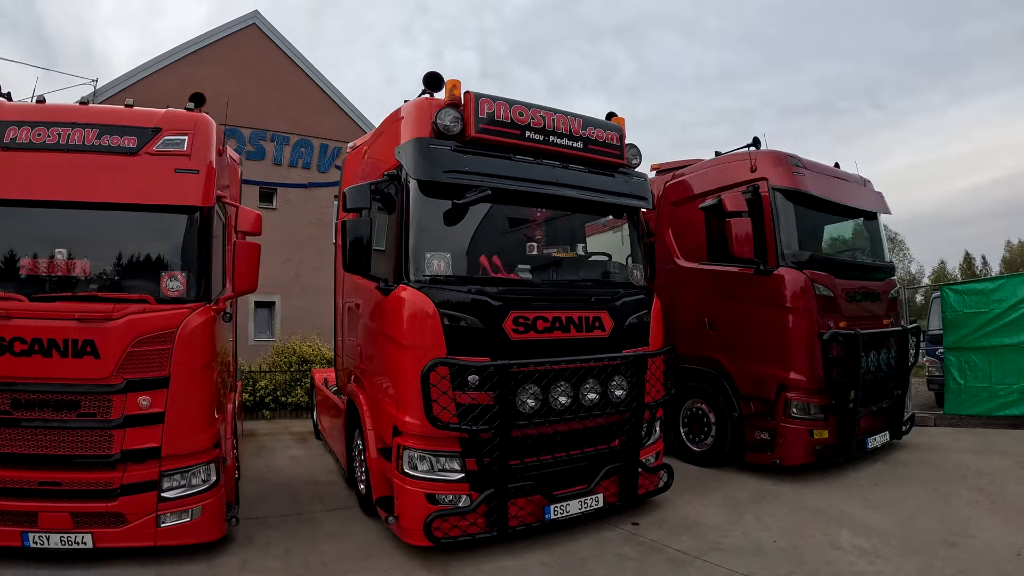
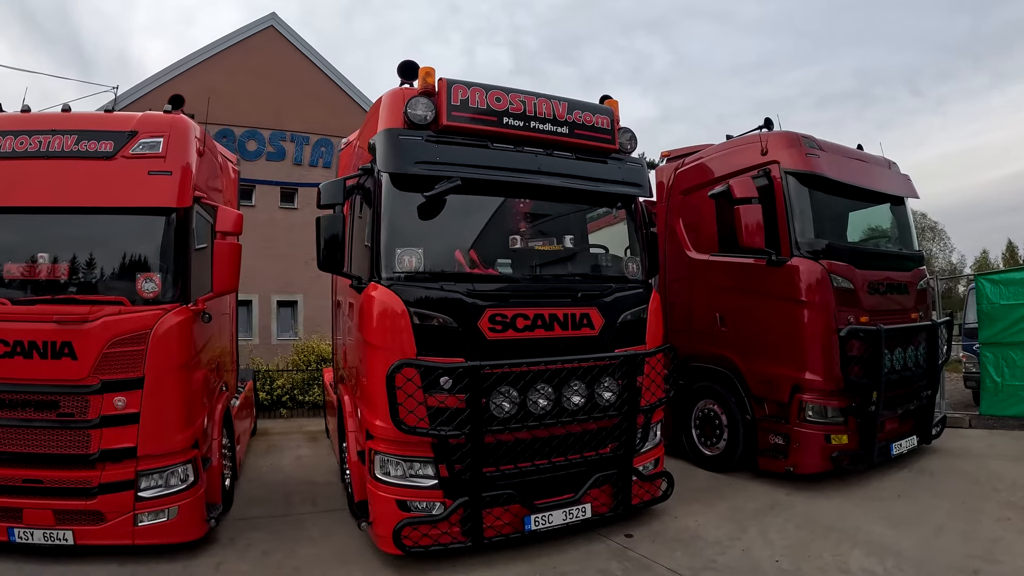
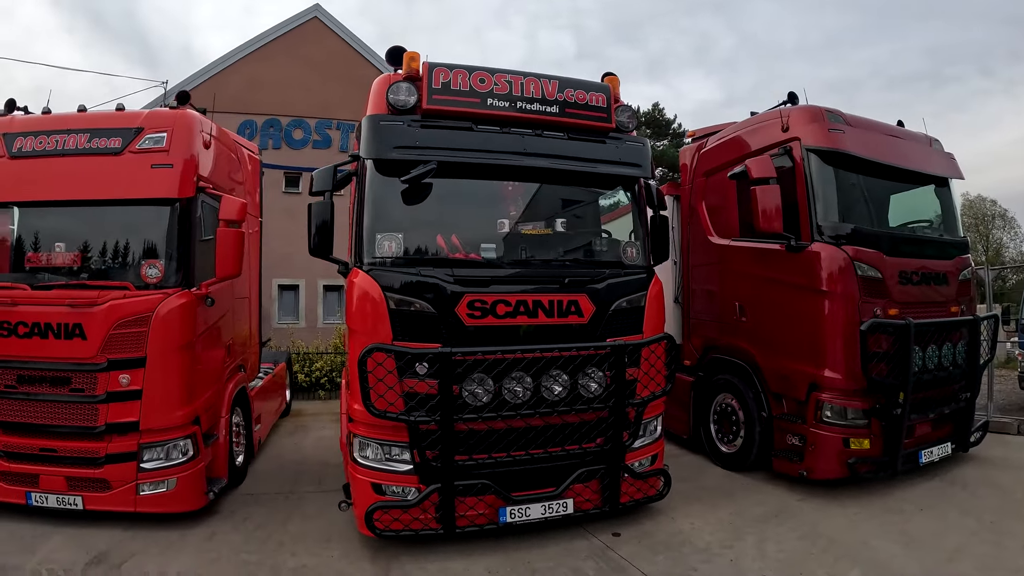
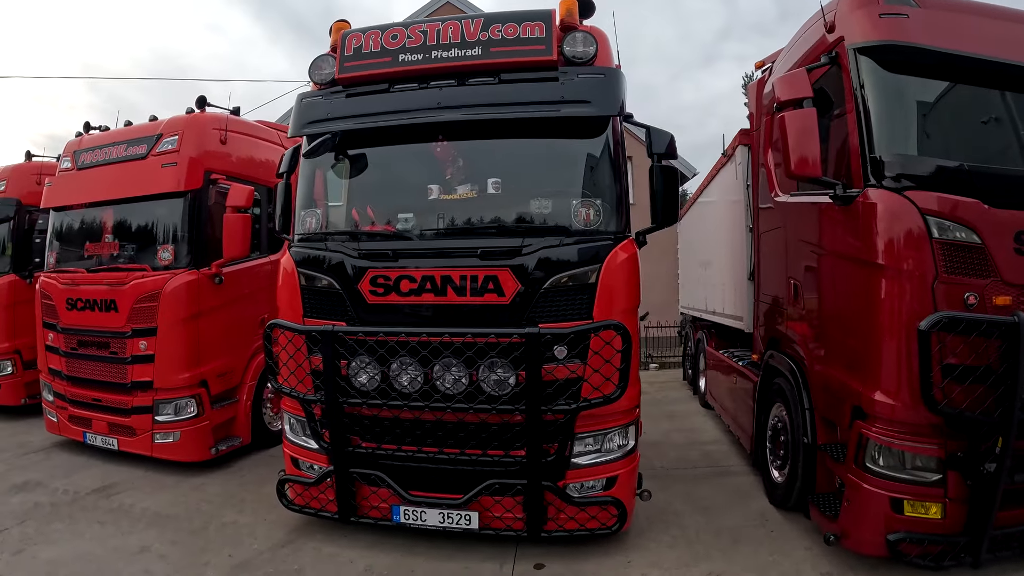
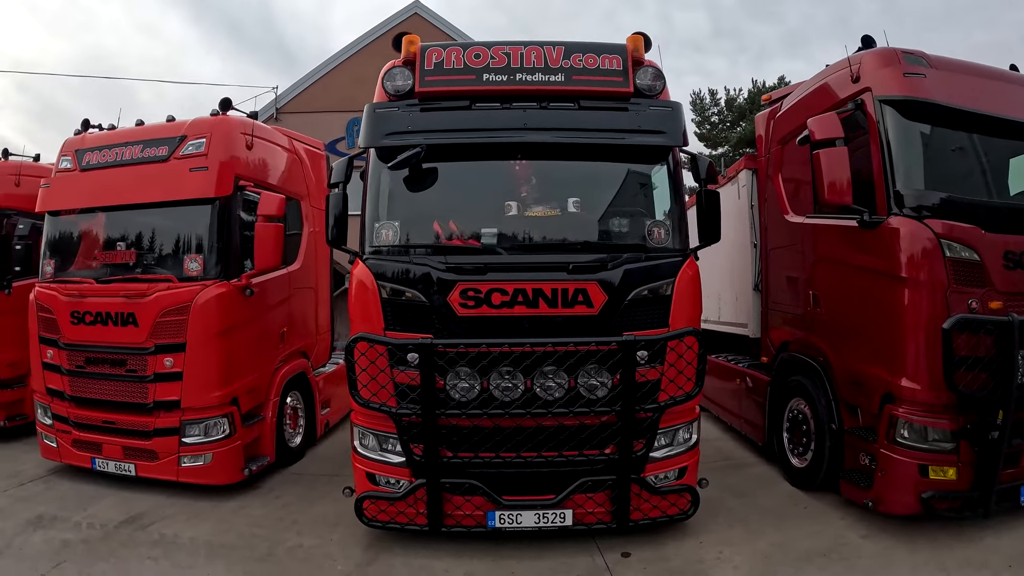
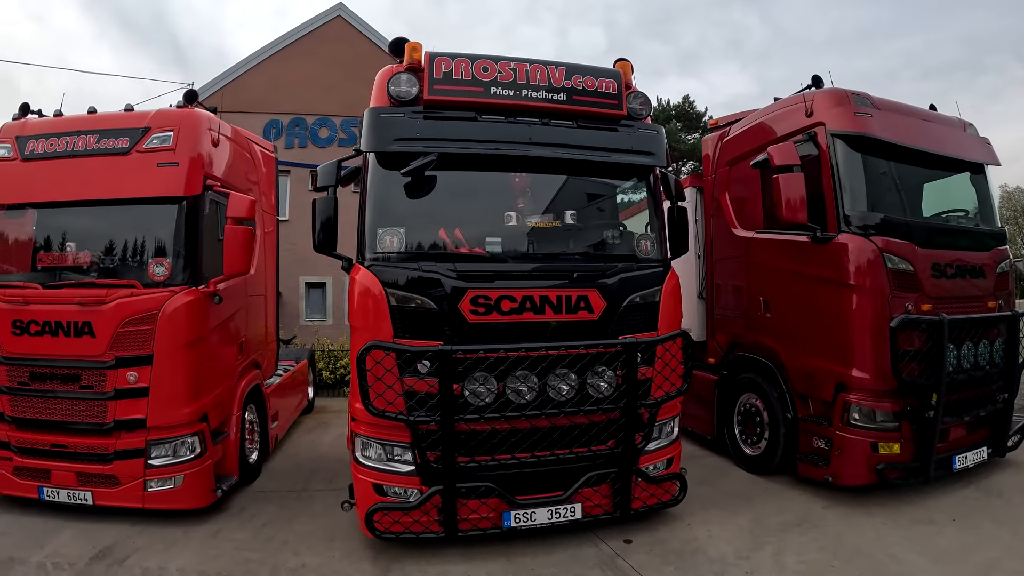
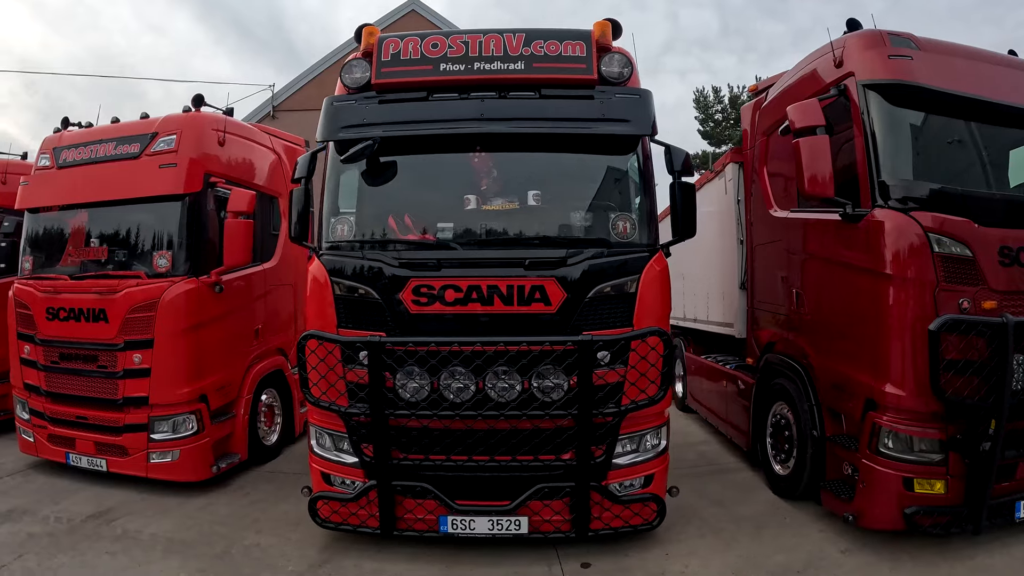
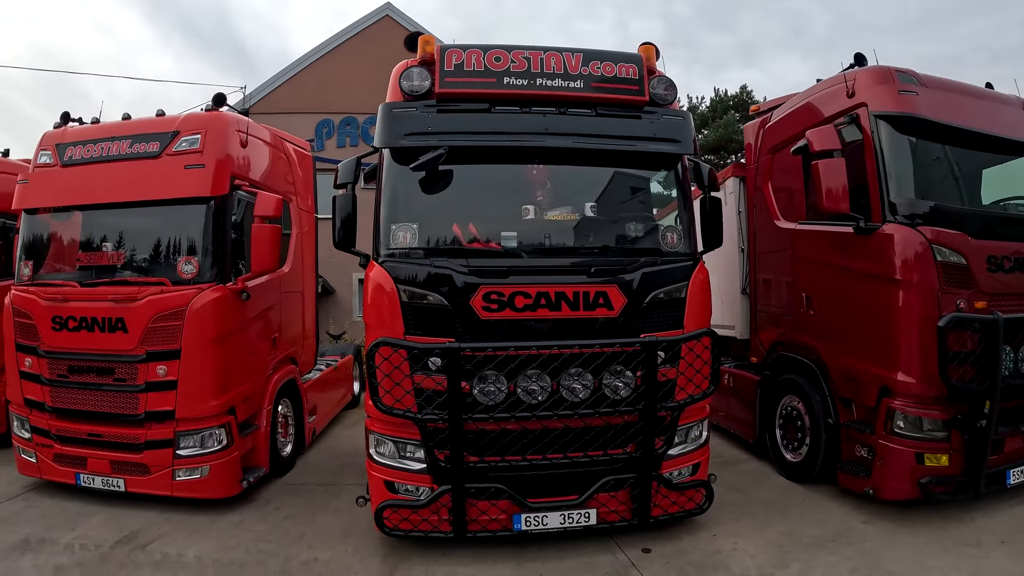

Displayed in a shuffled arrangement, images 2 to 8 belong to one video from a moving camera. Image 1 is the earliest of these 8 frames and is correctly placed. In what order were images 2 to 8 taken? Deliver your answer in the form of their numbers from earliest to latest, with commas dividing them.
2, 3, 6, 8, 5, 7, 4
